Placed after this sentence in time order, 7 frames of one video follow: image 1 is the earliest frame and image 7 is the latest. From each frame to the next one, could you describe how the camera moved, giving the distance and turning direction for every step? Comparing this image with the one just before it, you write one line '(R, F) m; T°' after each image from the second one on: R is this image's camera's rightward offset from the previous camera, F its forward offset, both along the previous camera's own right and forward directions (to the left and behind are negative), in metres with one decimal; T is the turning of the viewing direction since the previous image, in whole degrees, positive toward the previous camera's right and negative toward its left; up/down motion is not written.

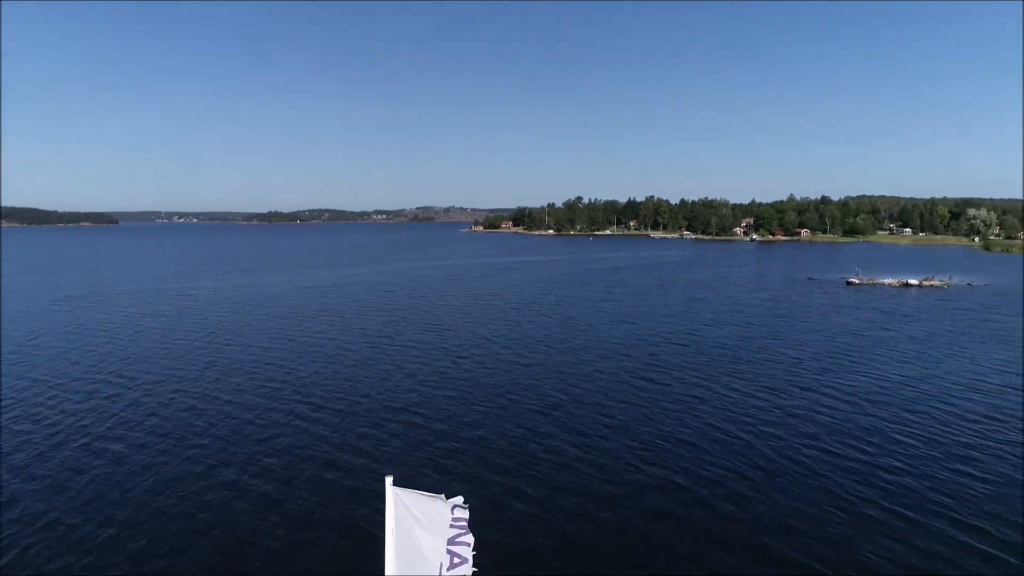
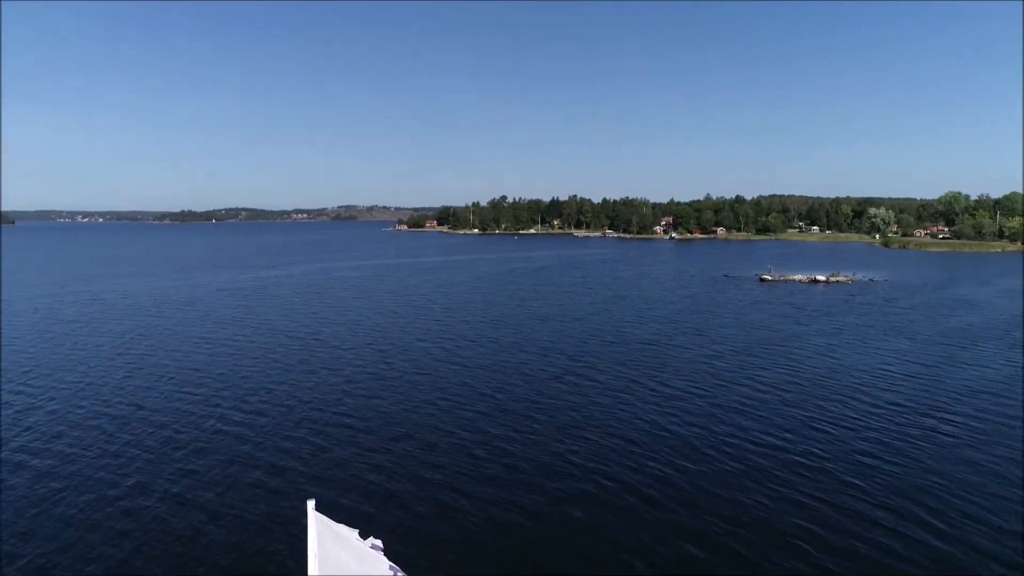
(-0.1, +0.3) m; +7°
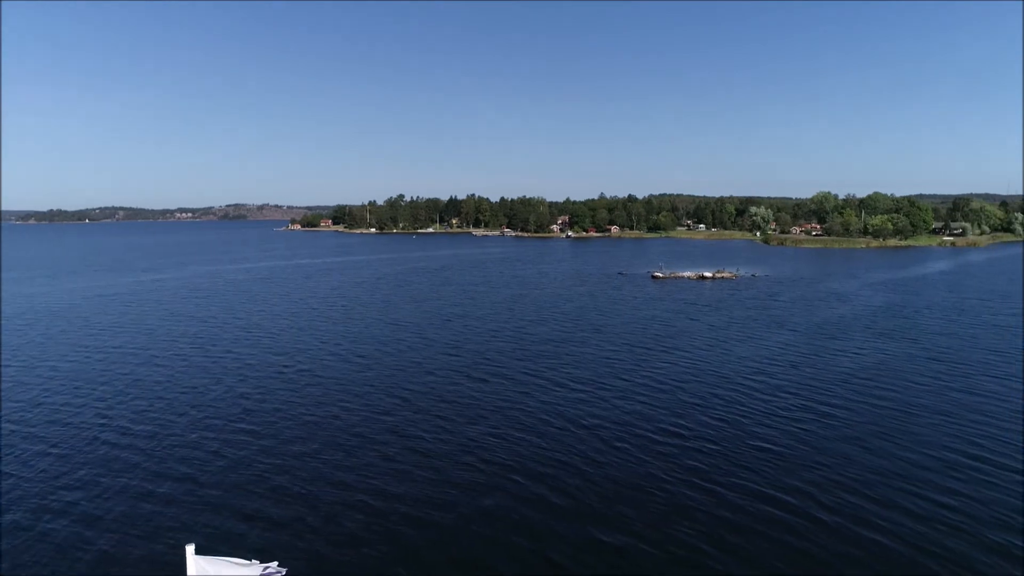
(+0.1, +0.5) m; +9°
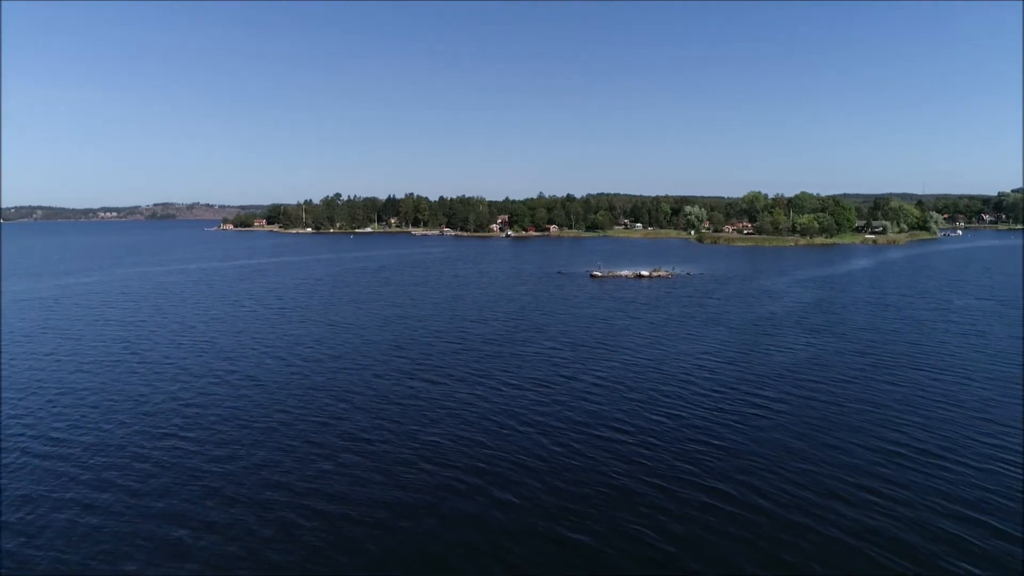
(+0.1, +0.3) m; +5°
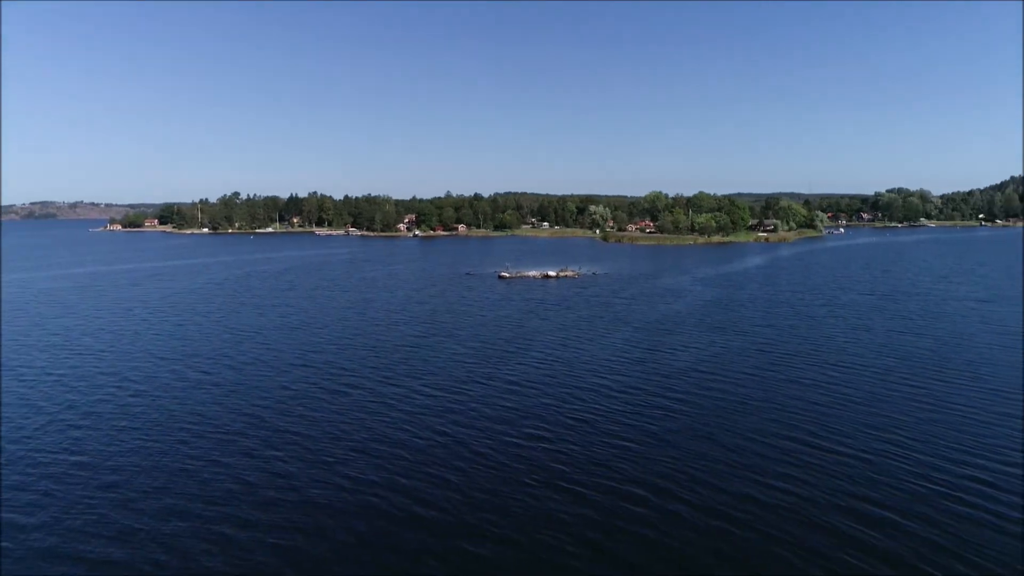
(+0.2, +0.4) m; +8°
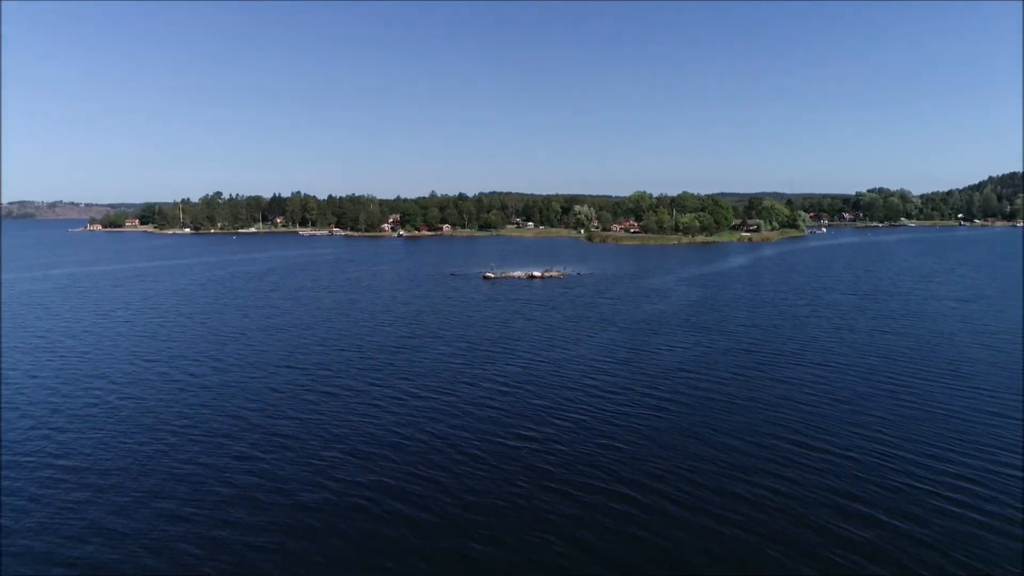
(+0.5, +1.0) m; -15°
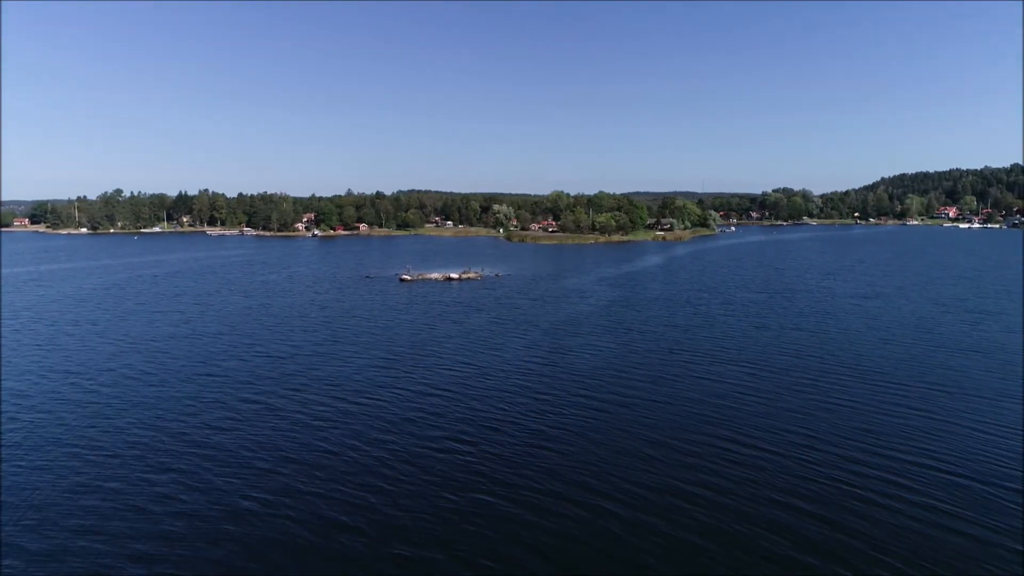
(-1.1, +0.4) m; +7°
